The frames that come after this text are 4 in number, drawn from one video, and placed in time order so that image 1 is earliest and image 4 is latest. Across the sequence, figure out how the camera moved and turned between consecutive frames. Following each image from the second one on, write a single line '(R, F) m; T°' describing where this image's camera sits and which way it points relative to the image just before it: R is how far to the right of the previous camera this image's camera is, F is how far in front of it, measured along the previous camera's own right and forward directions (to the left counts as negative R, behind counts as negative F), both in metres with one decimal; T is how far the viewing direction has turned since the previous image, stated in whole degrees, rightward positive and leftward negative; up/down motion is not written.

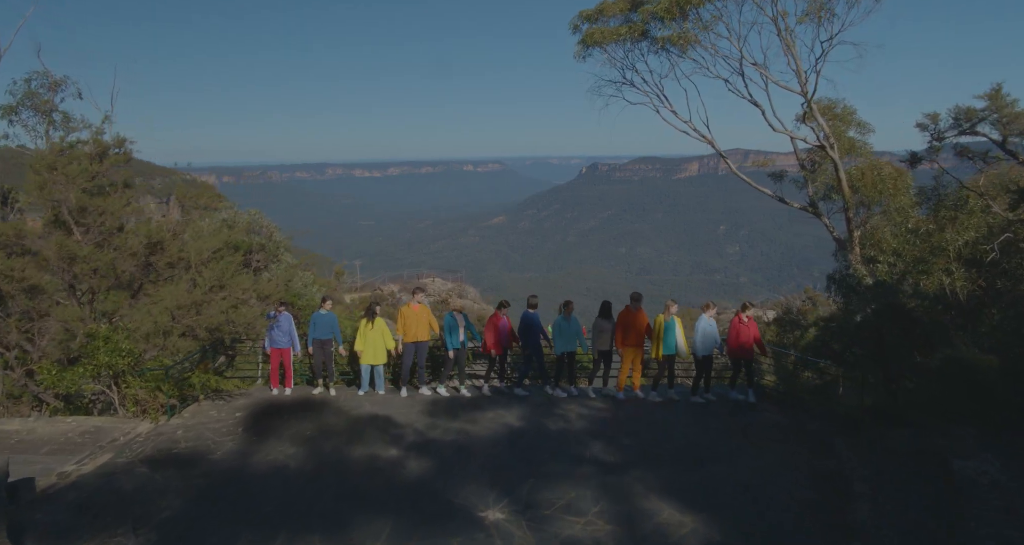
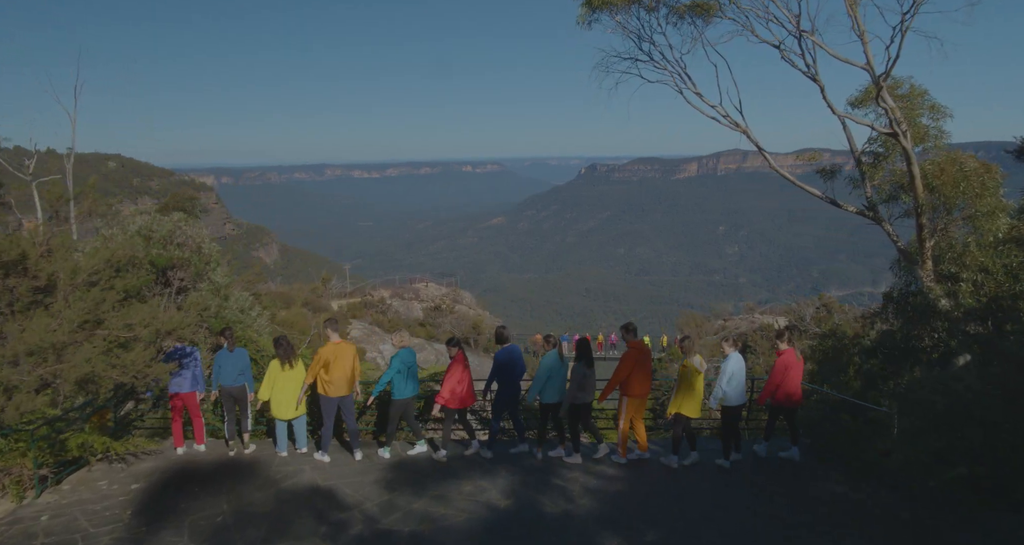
(+0.1, +1.3) m; 0°
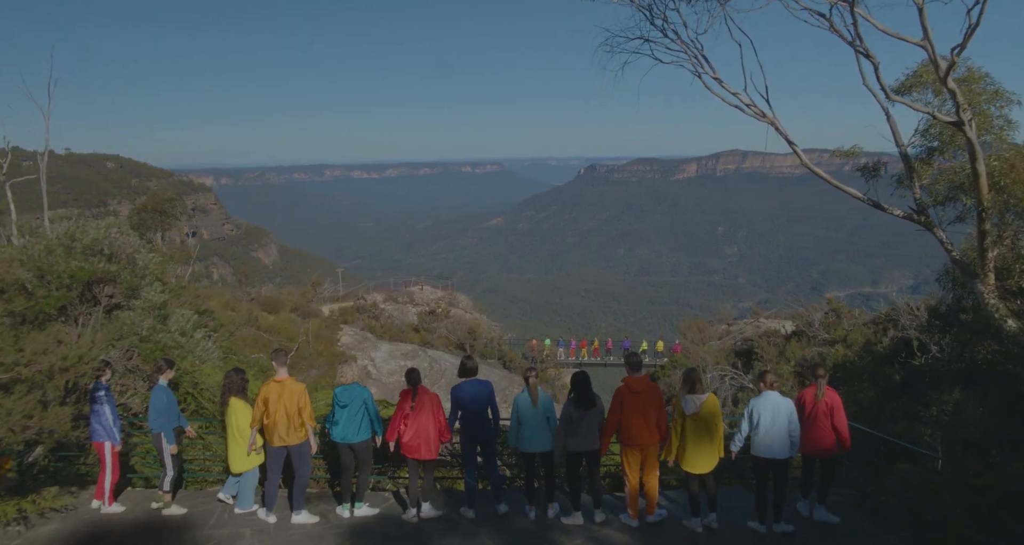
(+0.1, +0.8) m; 0°
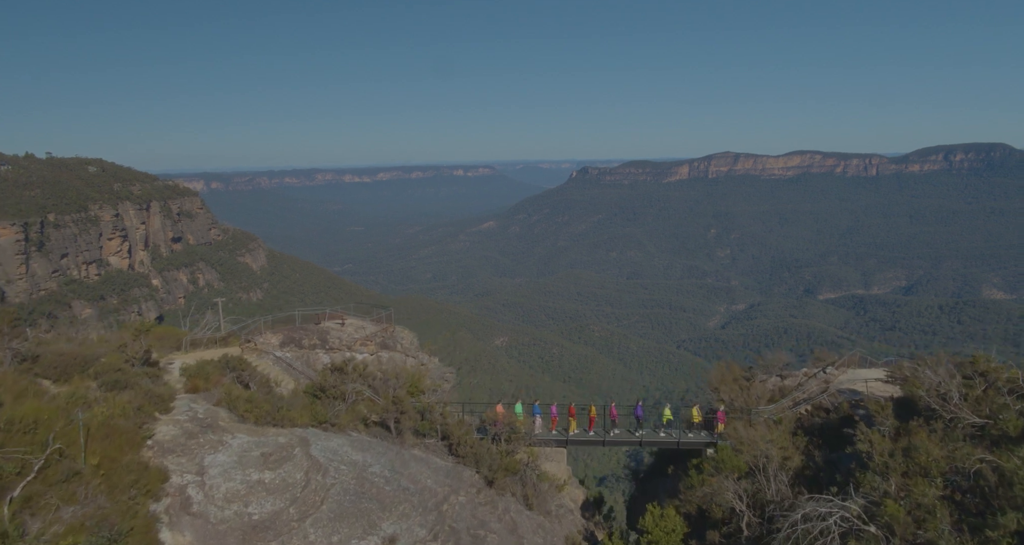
(+0.9, +8.1) m; +1°
